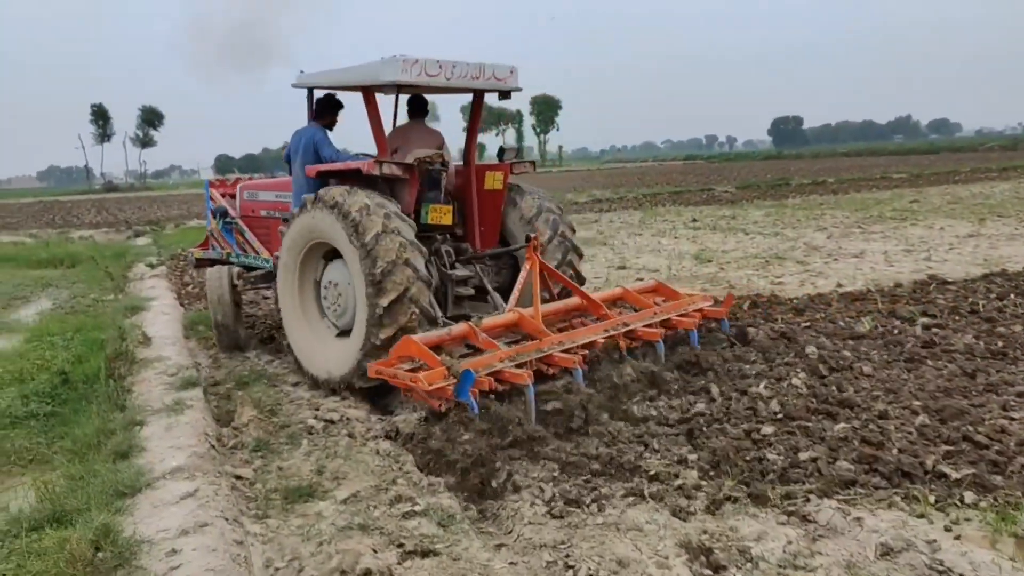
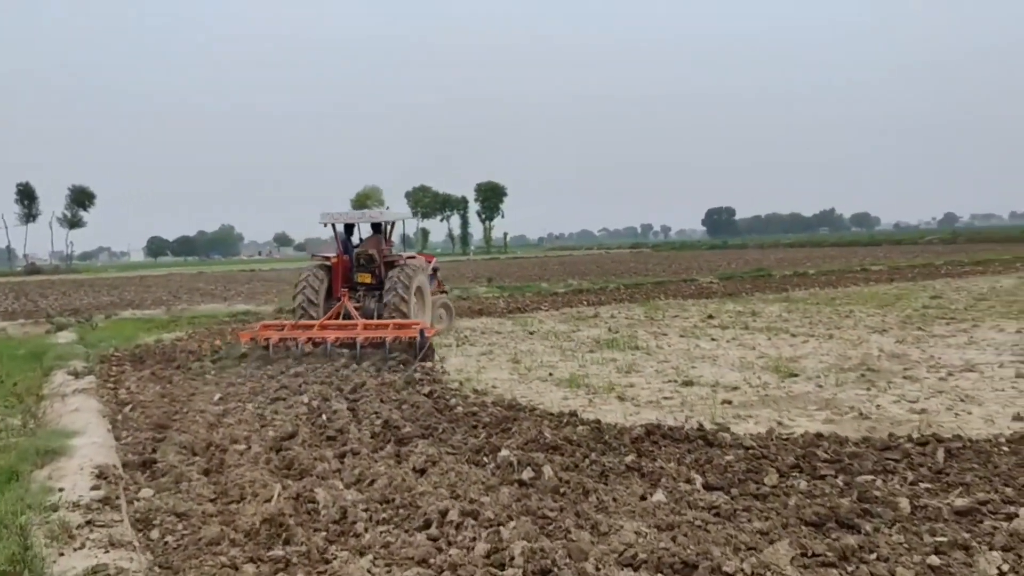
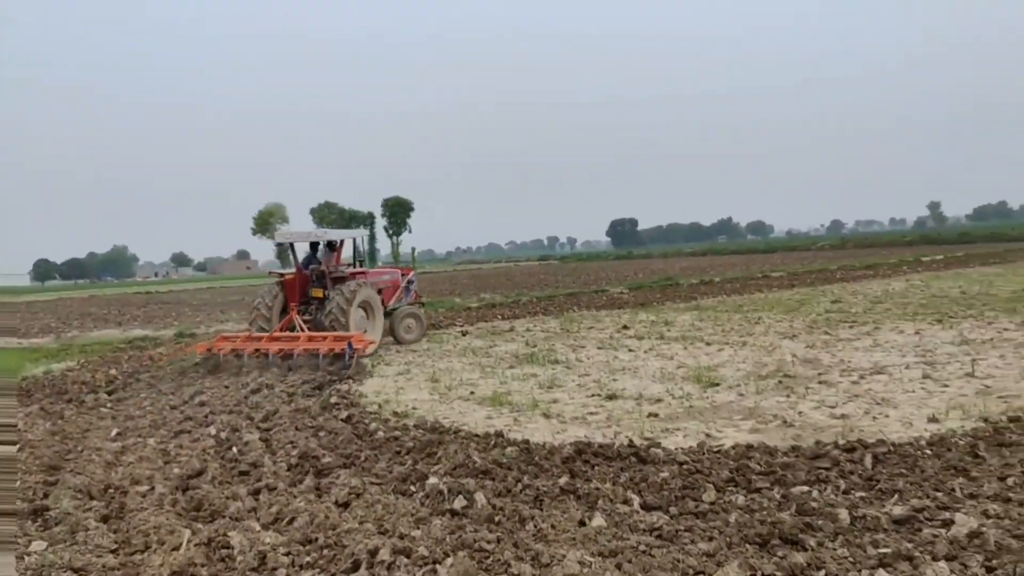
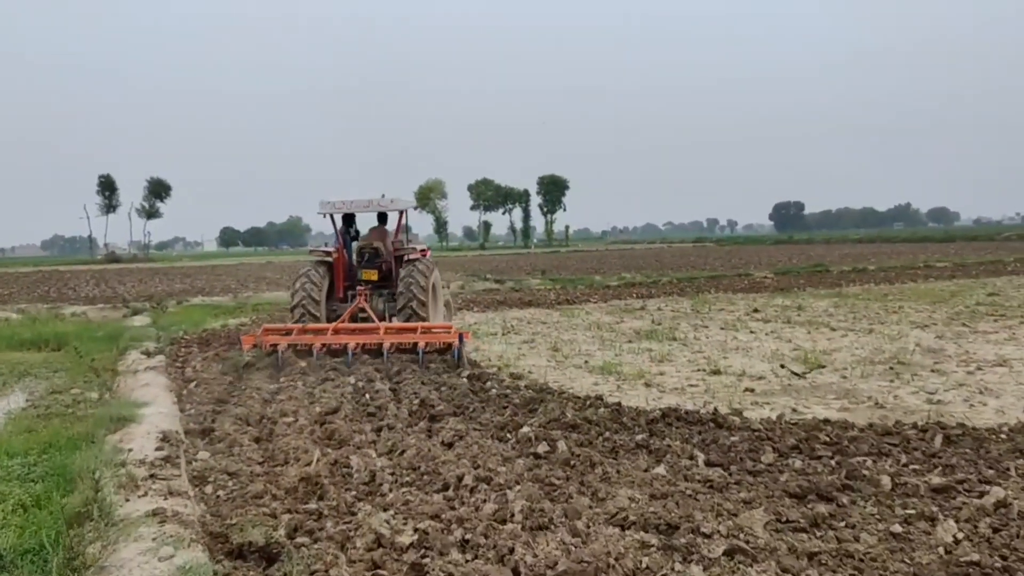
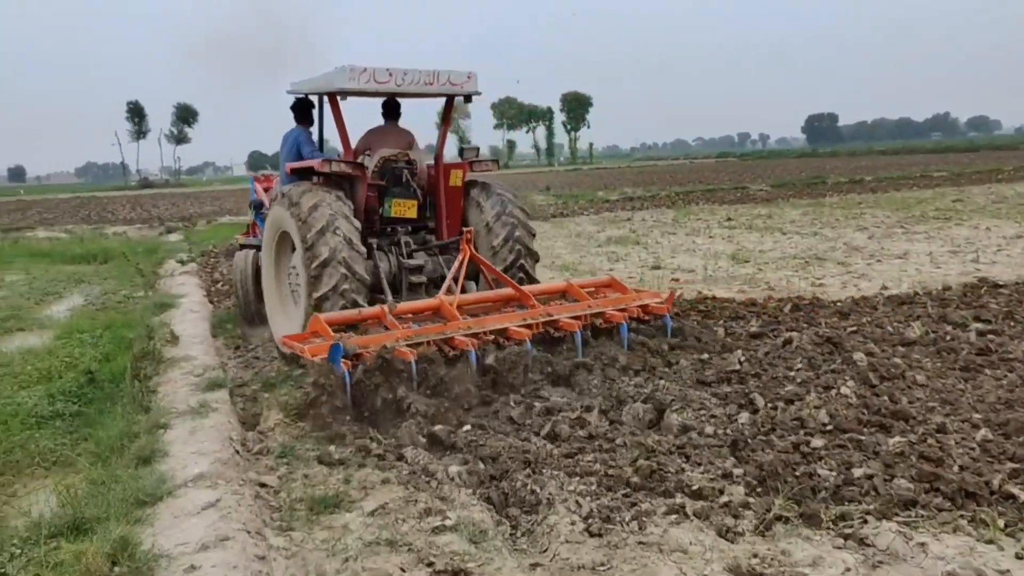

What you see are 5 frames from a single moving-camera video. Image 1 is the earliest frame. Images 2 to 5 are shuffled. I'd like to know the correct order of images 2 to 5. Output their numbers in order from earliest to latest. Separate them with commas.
5, 4, 2, 3
